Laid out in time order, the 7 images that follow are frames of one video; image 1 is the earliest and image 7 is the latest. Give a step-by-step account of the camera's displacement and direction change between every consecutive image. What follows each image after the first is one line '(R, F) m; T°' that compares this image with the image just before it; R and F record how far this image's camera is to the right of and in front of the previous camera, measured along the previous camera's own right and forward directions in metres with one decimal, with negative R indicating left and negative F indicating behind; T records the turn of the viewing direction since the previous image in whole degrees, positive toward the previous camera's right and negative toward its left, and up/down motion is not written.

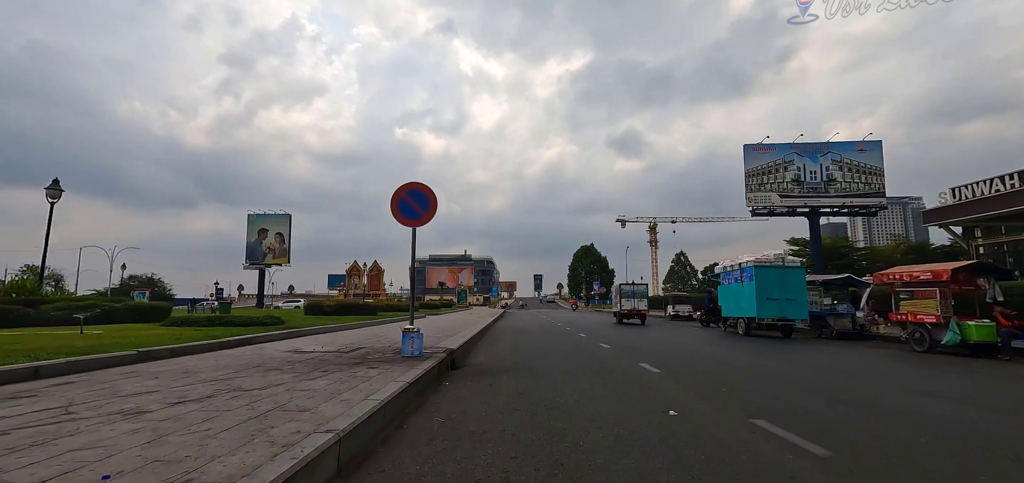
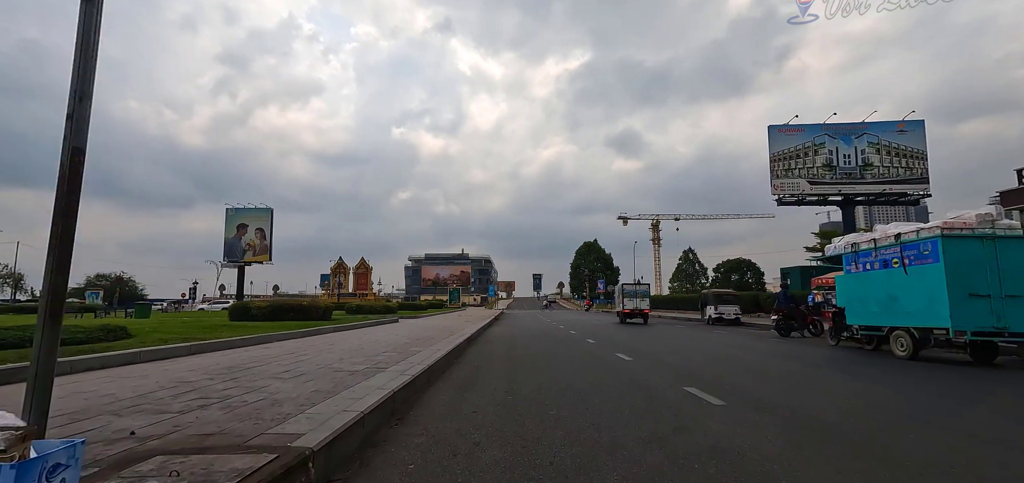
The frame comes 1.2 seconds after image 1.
(0.0, +1.7) m; 0°
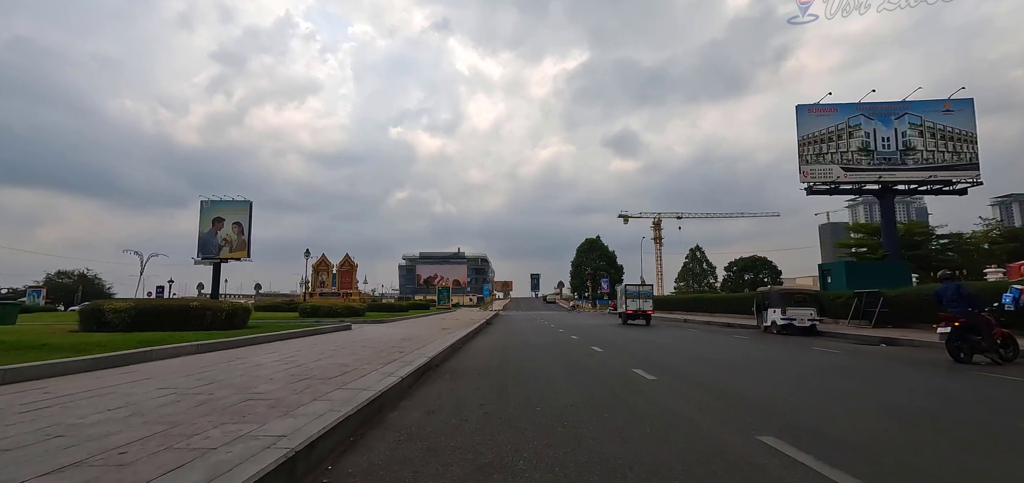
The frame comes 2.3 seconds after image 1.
(0.0, +1.6) m; 0°
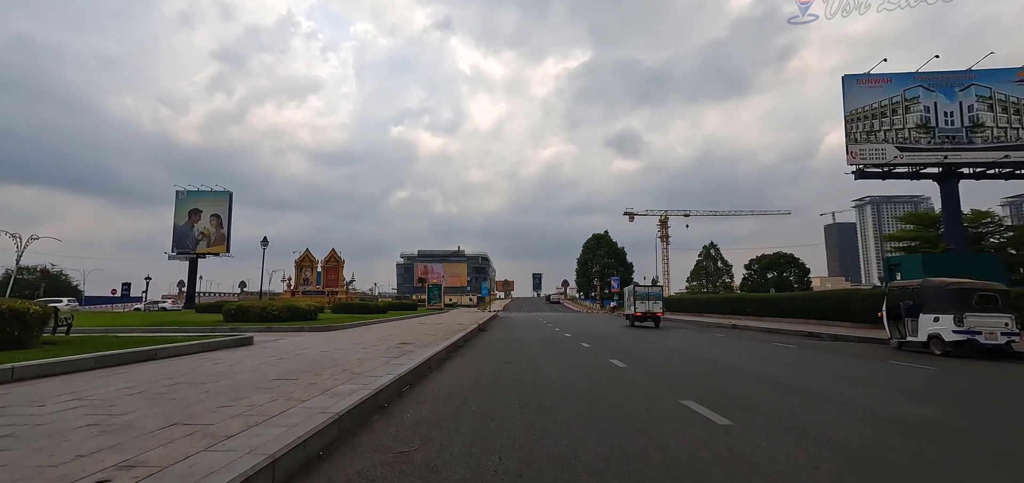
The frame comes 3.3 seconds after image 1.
(0.0, +1.7) m; 0°
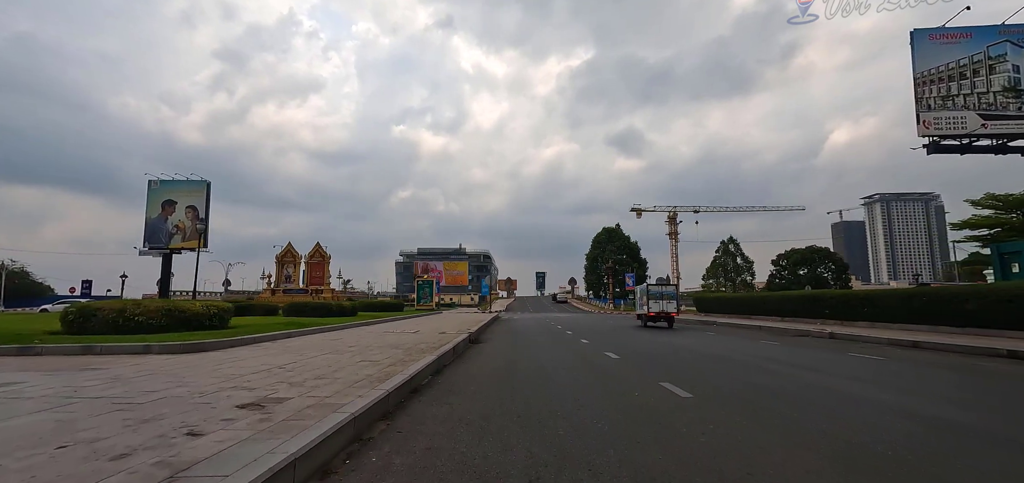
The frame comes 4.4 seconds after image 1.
(-0.1, +1.8) m; 0°
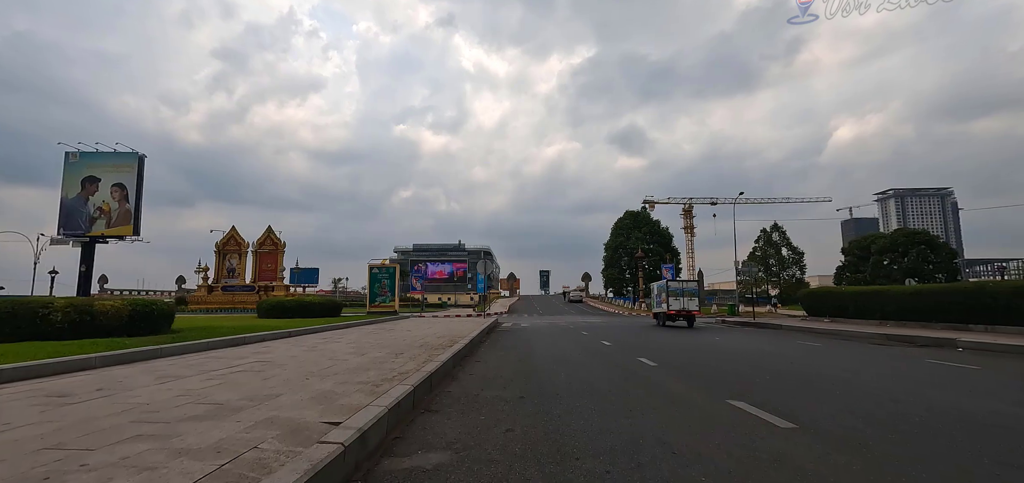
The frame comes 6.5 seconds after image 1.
(-0.1, +3.7) m; 0°
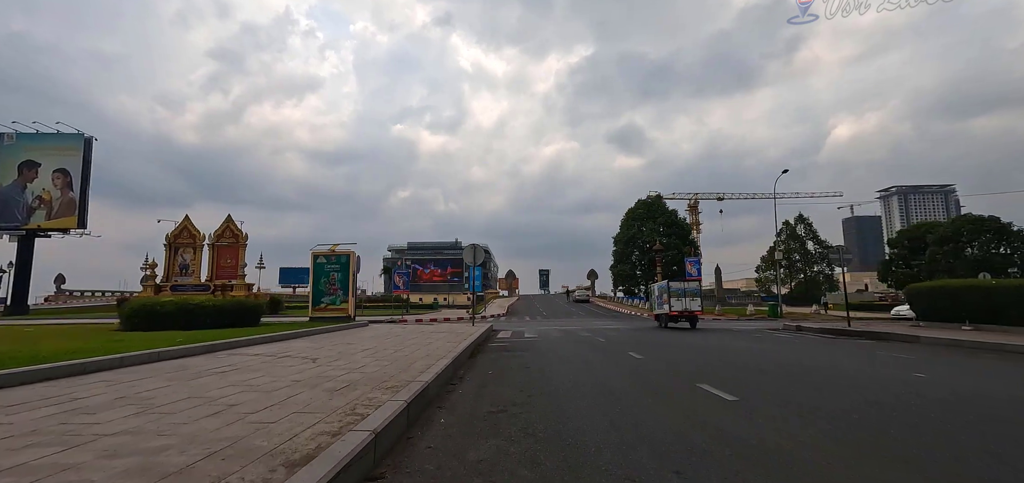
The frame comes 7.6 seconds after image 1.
(0.0, +1.8) m; 0°
